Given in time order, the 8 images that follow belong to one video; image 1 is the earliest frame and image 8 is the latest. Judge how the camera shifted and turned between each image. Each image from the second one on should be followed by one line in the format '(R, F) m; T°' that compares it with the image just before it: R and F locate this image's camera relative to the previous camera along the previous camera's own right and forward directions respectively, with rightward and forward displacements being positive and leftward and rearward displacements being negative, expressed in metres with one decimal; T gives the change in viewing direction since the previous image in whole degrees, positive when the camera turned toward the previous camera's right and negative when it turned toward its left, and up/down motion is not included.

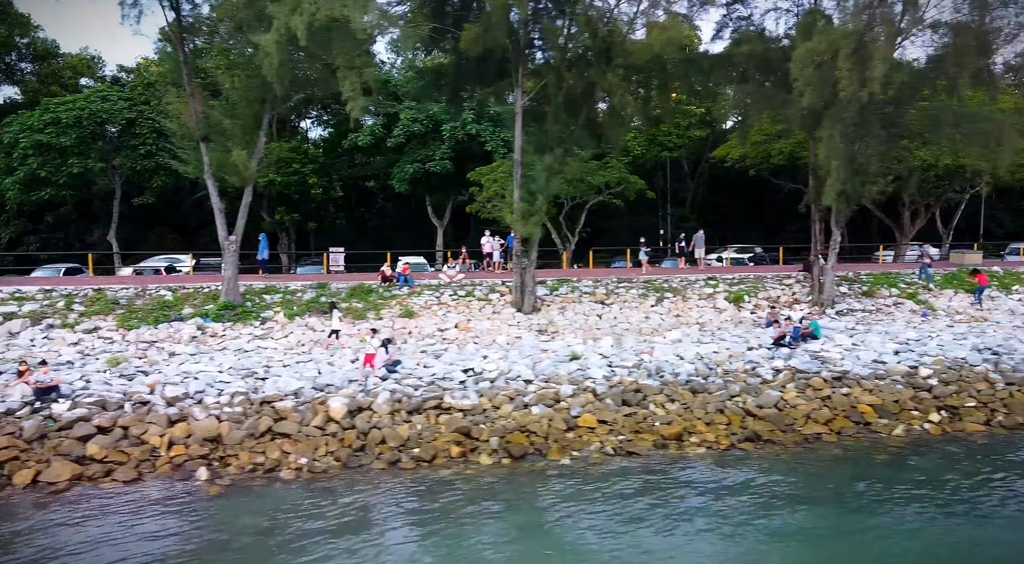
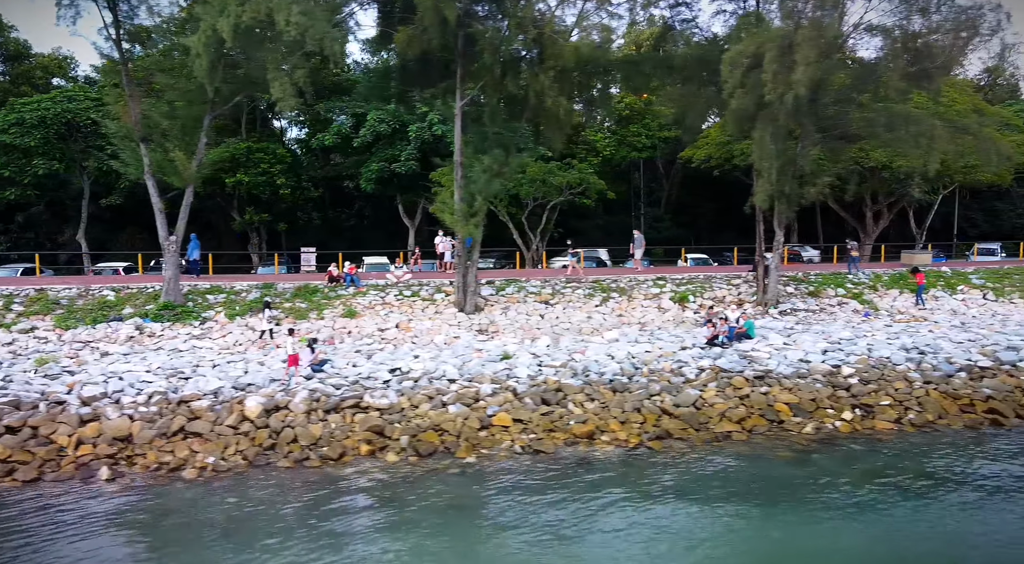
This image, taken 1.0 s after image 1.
(+1.4, -0.2) m; +1°
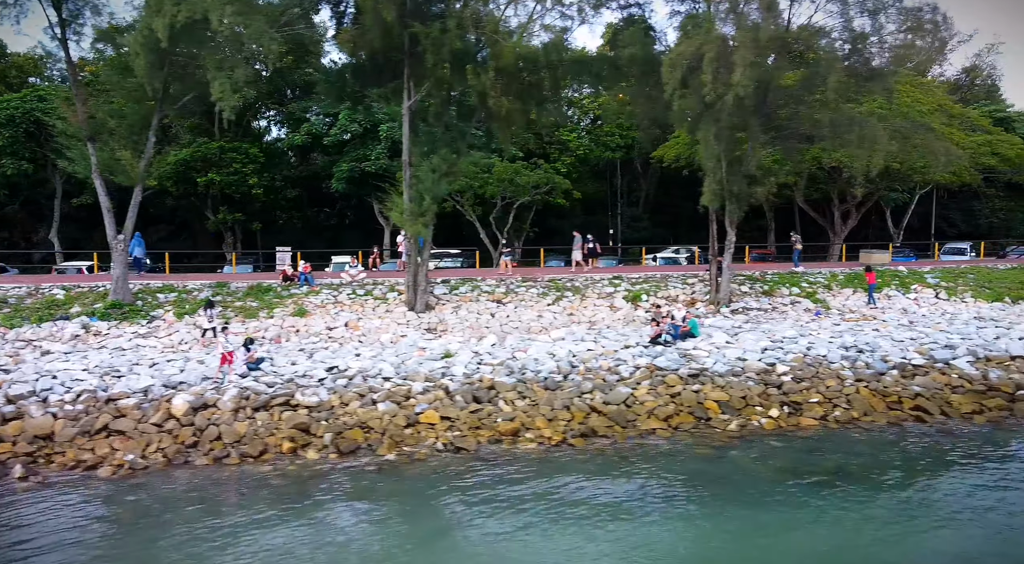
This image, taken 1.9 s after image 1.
(+1.2, -0.1) m; 0°
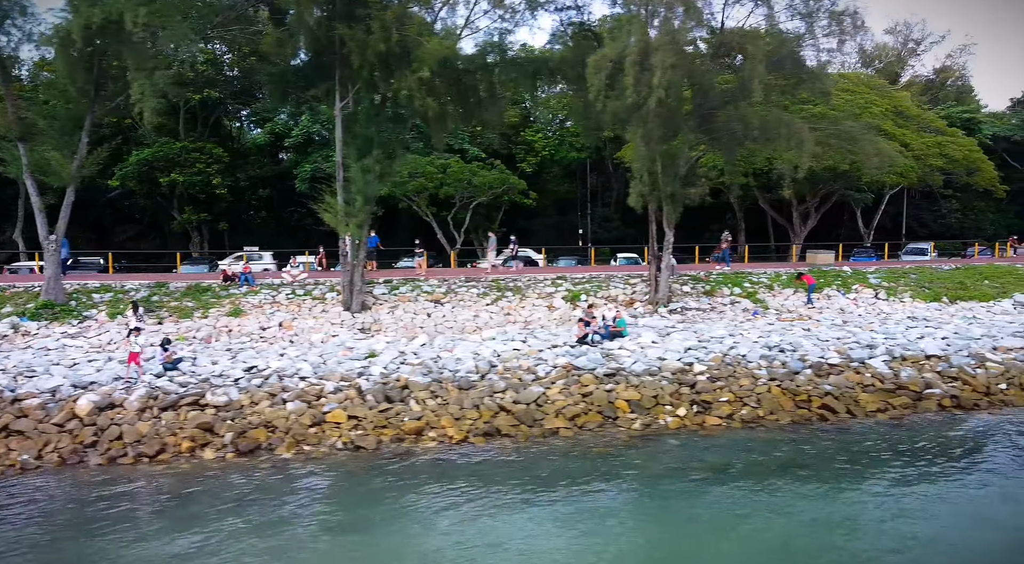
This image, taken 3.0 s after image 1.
(+1.6, -0.2) m; +1°
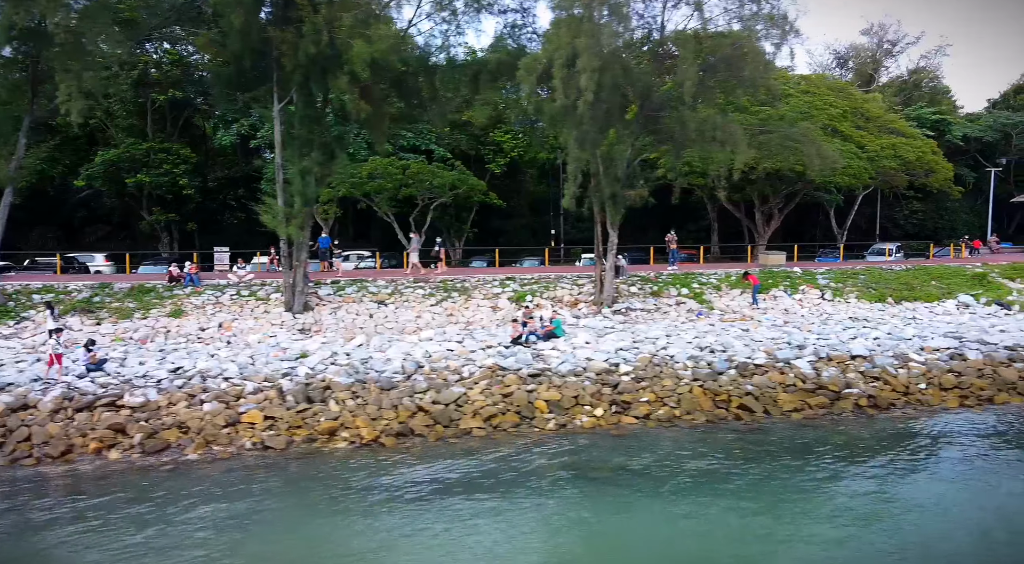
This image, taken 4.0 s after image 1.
(+1.5, -0.1) m; 0°
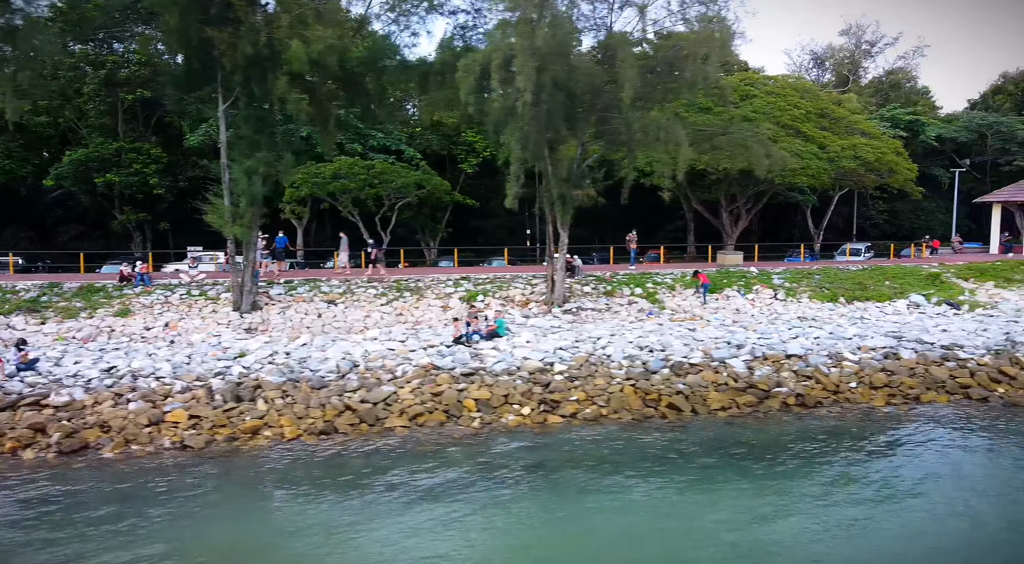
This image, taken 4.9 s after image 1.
(+1.3, -0.1) m; 0°
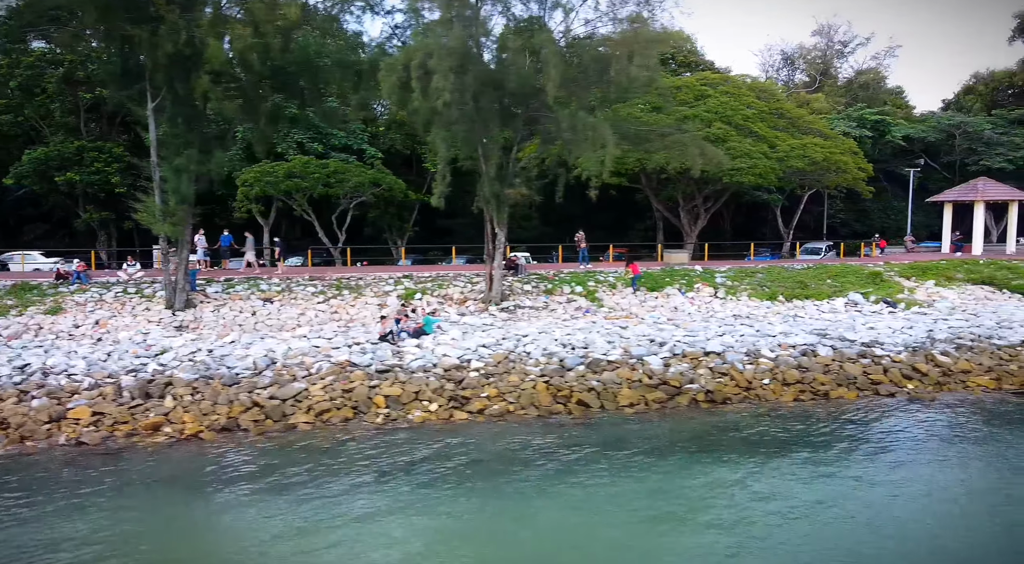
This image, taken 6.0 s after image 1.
(+1.7, -0.1) m; +1°
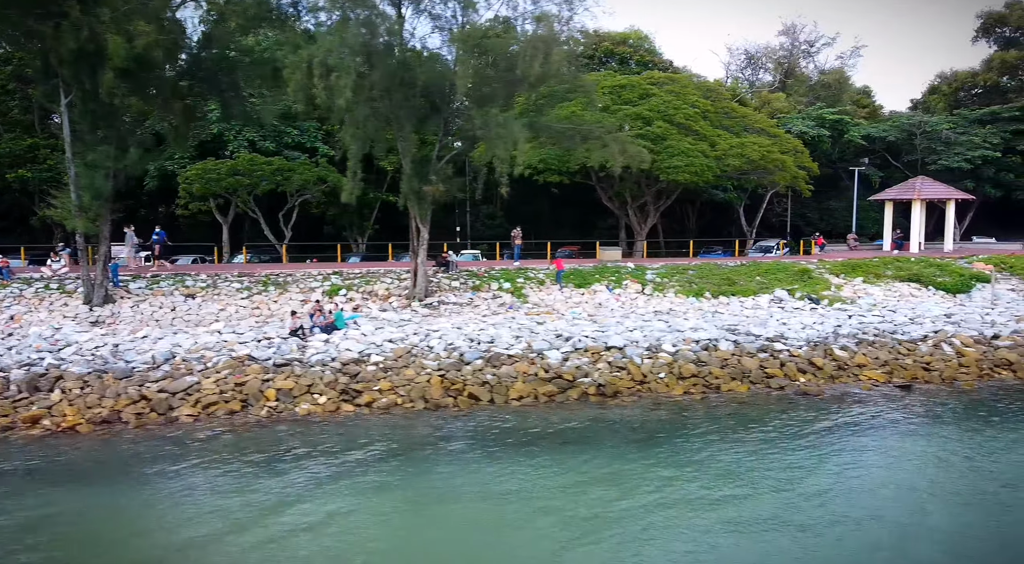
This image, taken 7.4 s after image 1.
(+2.1, -0.2) m; +1°
